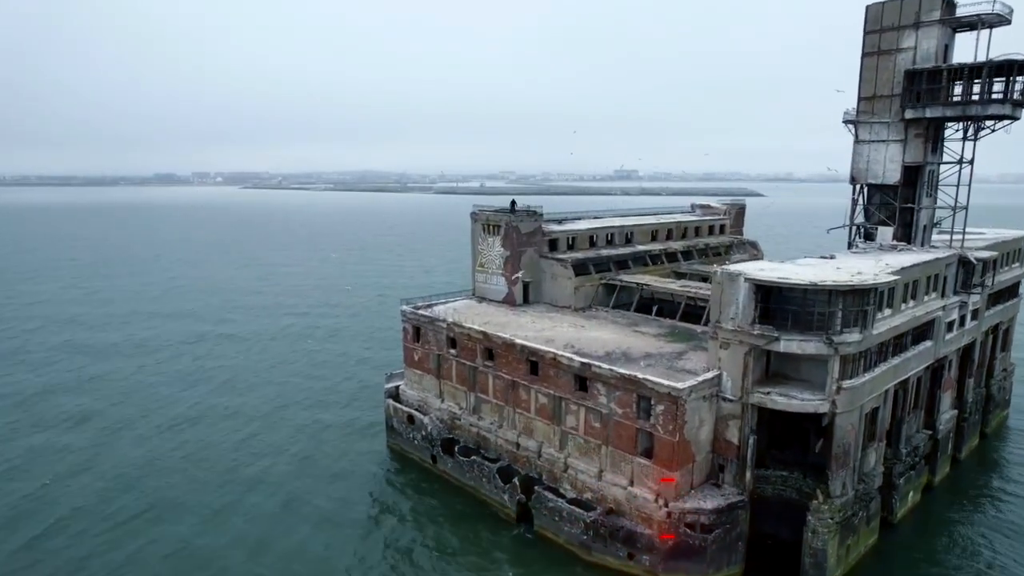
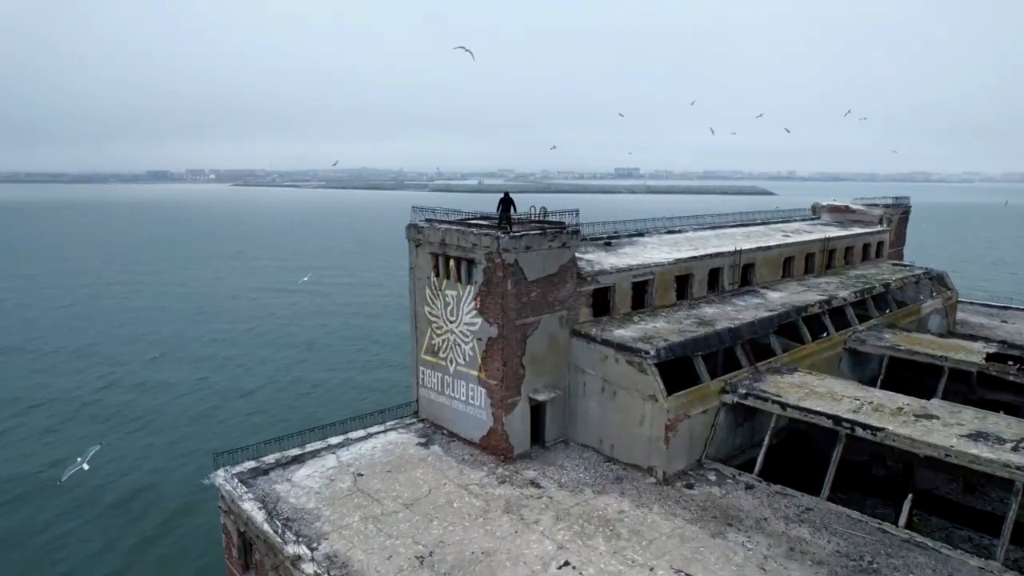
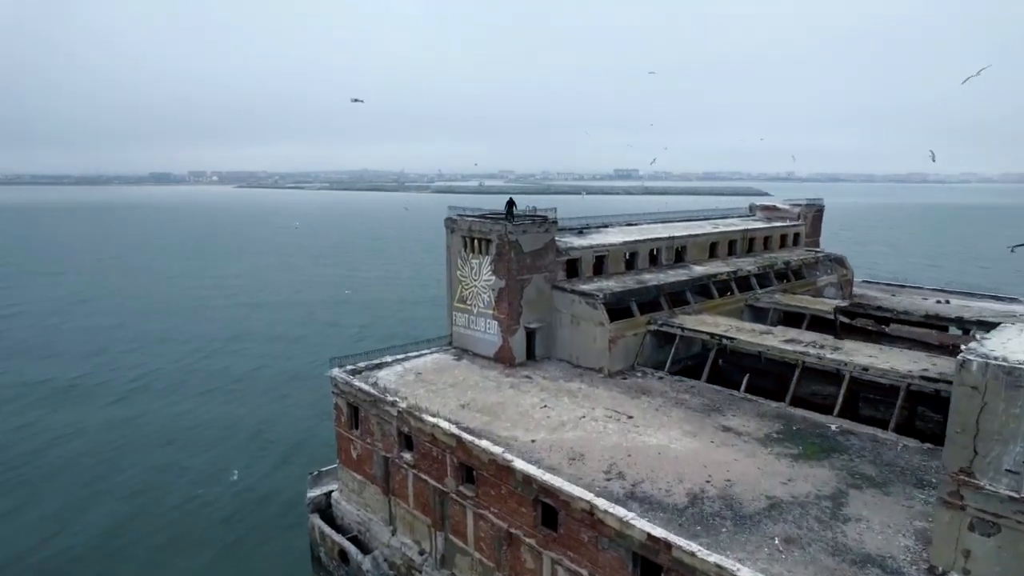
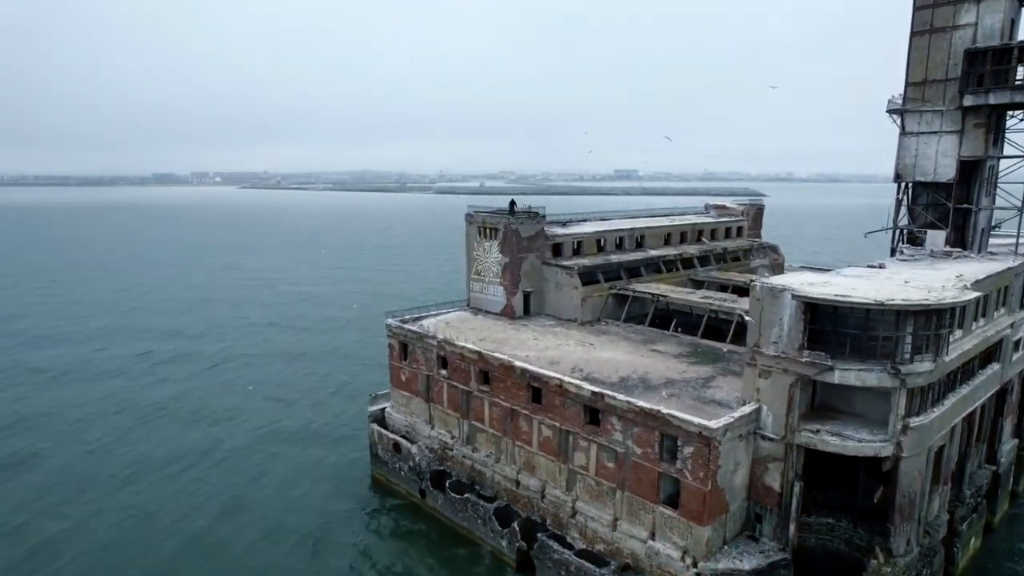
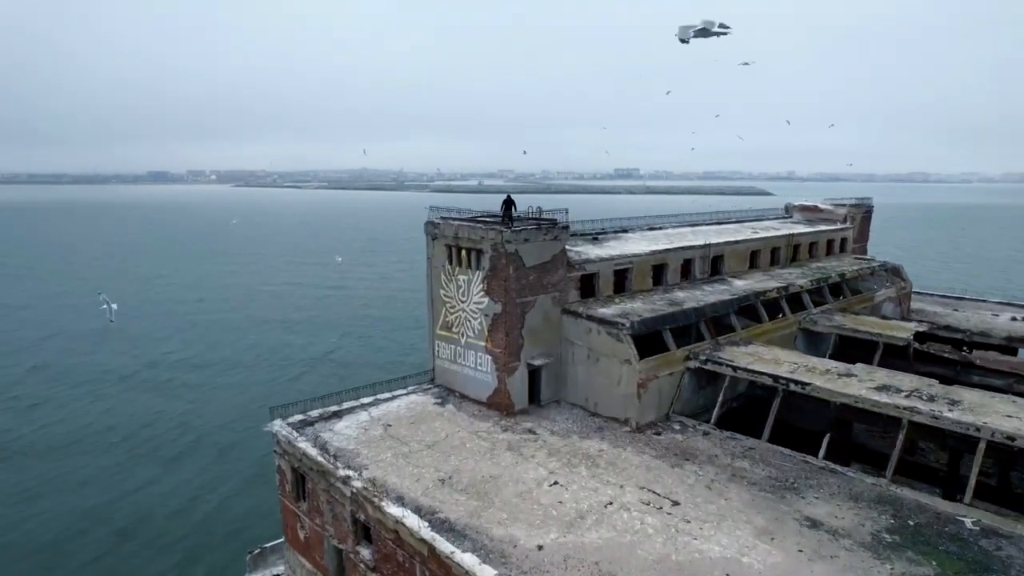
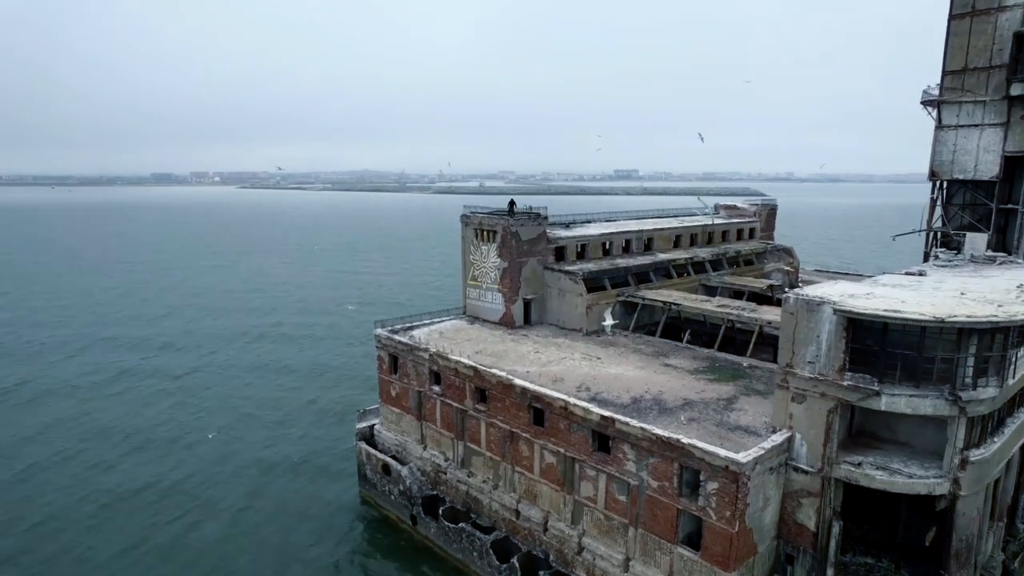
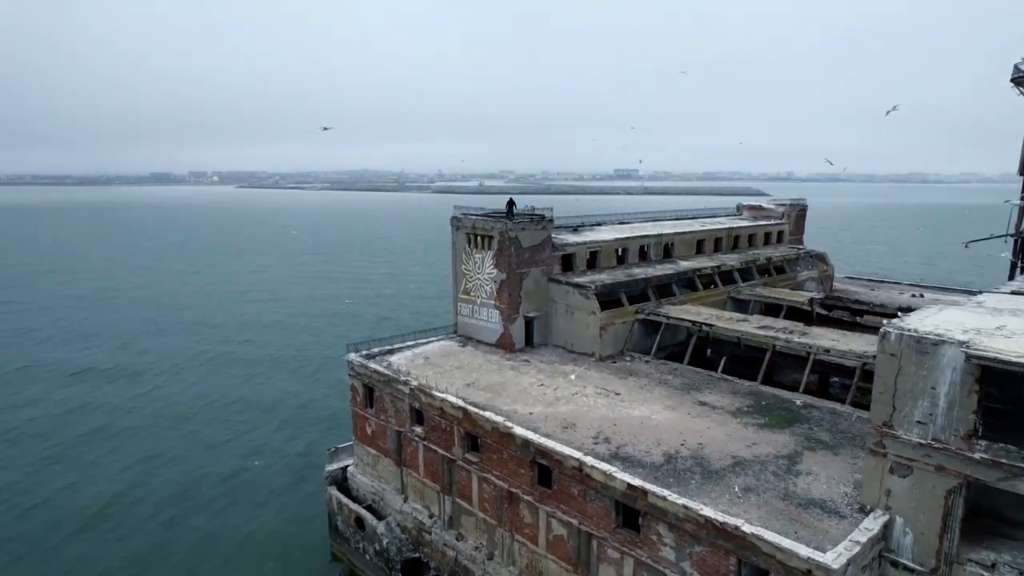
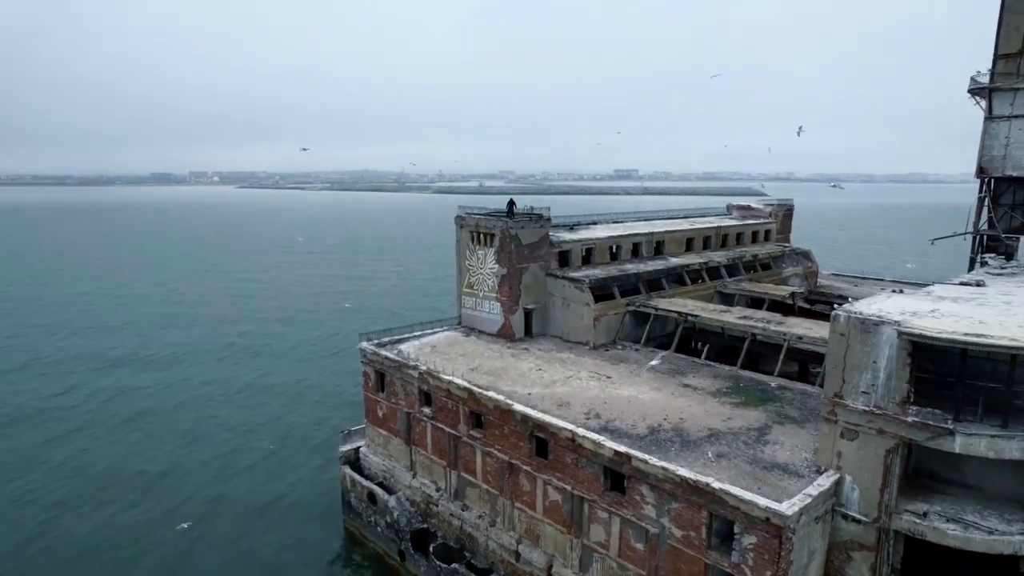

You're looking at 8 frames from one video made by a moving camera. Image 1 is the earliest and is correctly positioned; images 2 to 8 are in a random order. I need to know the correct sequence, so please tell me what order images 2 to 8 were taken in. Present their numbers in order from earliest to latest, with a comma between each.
4, 6, 8, 7, 3, 5, 2
